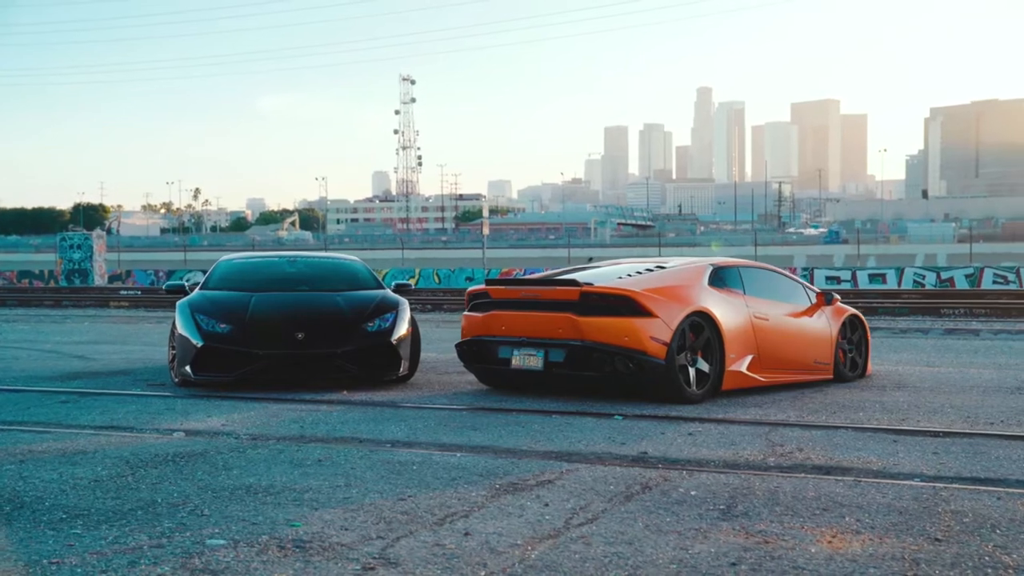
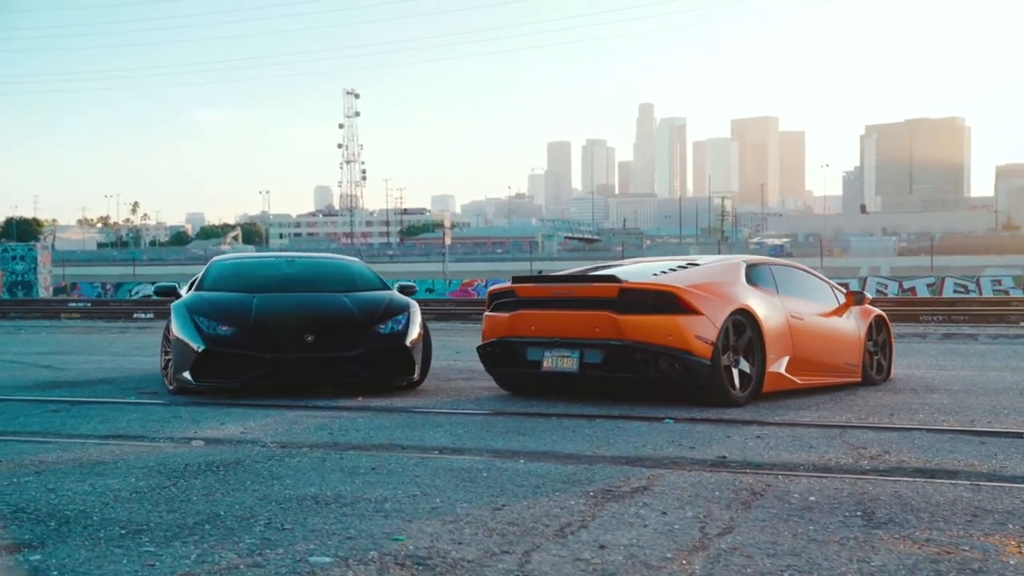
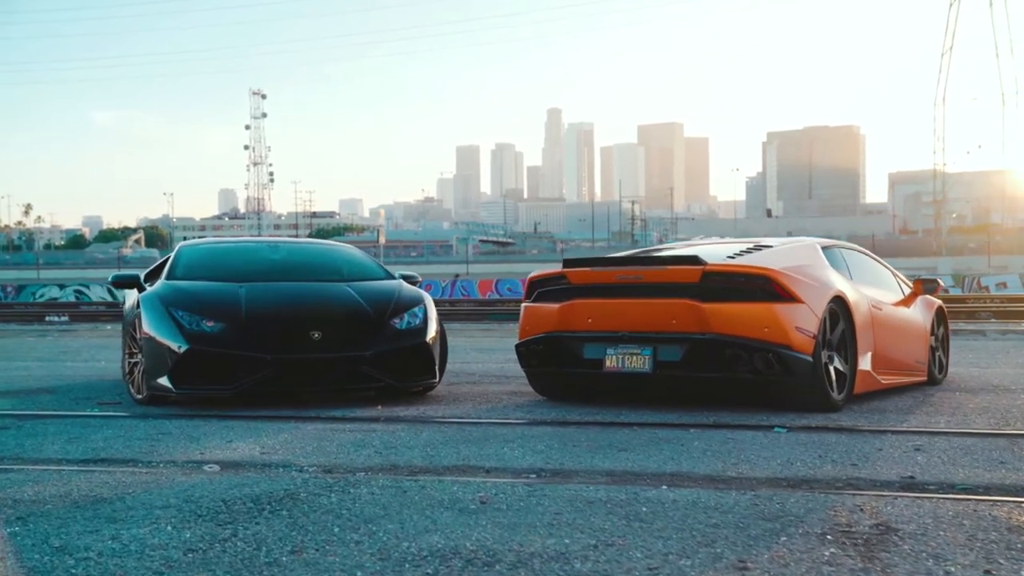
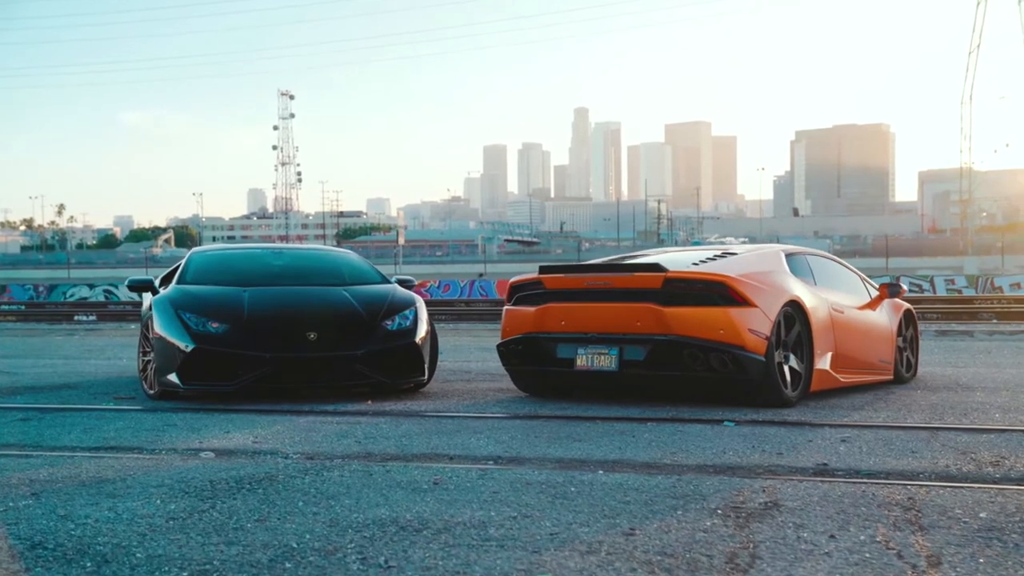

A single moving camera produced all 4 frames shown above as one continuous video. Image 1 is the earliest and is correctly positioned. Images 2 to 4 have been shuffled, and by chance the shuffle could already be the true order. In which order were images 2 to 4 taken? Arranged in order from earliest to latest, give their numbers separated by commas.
2, 4, 3
